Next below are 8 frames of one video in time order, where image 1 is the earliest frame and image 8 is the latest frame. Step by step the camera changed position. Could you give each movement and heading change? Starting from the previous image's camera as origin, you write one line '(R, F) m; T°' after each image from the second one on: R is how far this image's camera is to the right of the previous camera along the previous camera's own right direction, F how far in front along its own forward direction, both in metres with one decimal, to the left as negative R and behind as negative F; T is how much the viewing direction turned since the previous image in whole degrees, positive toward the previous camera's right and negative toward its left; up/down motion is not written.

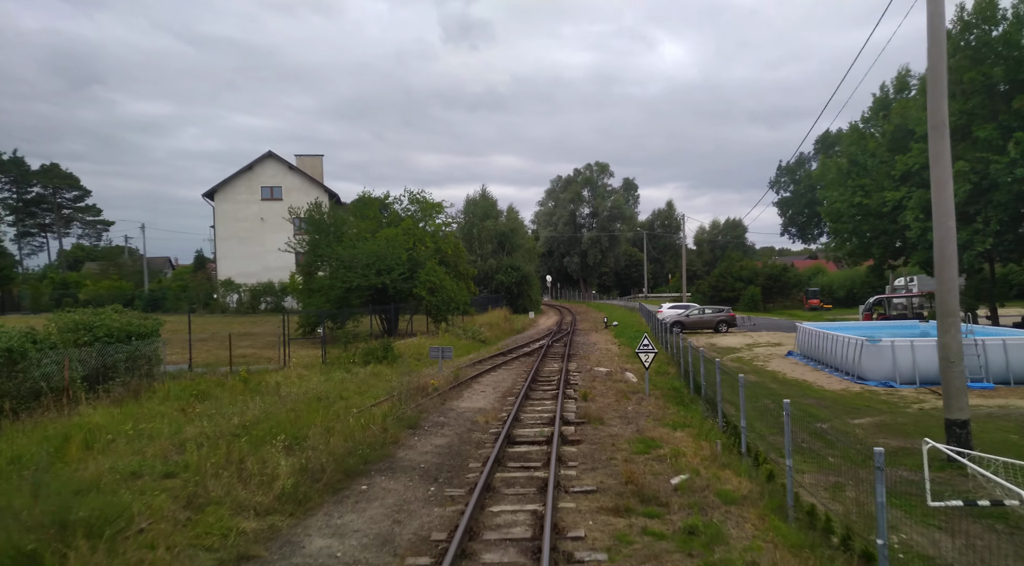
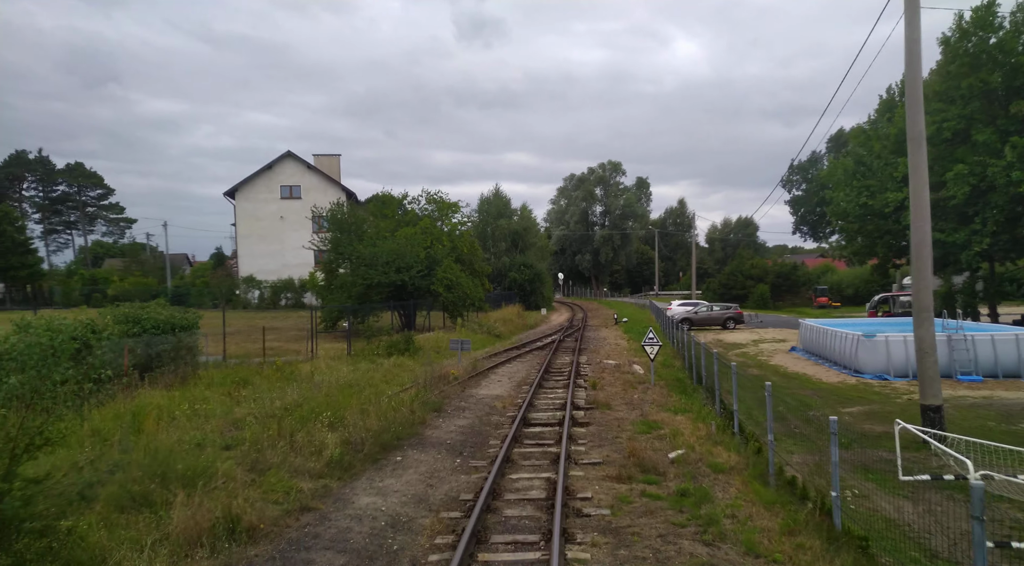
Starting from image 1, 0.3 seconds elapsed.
(-0.1, -1.1) m; -1°
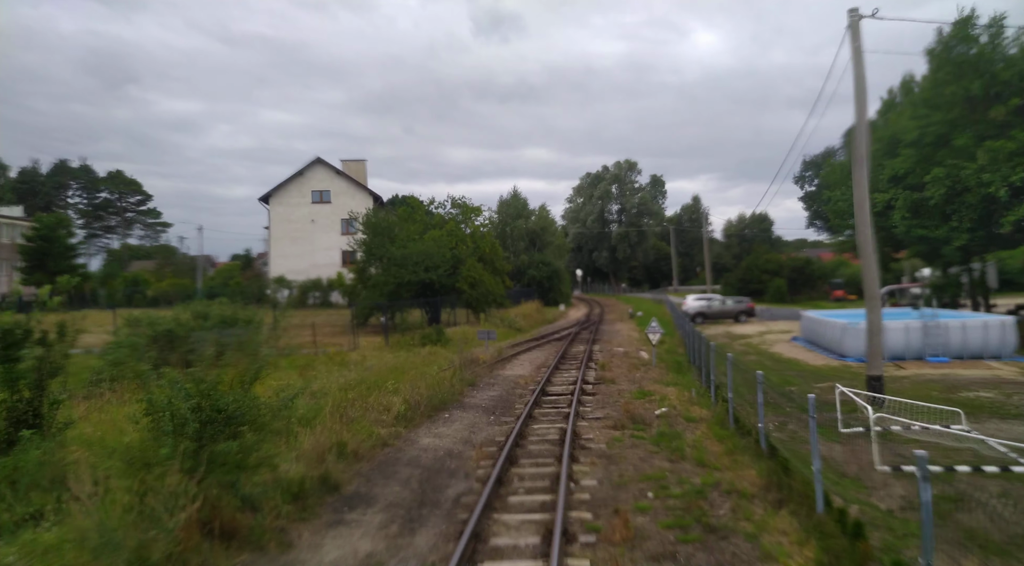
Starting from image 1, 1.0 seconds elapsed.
(0.0, -2.5) m; -2°
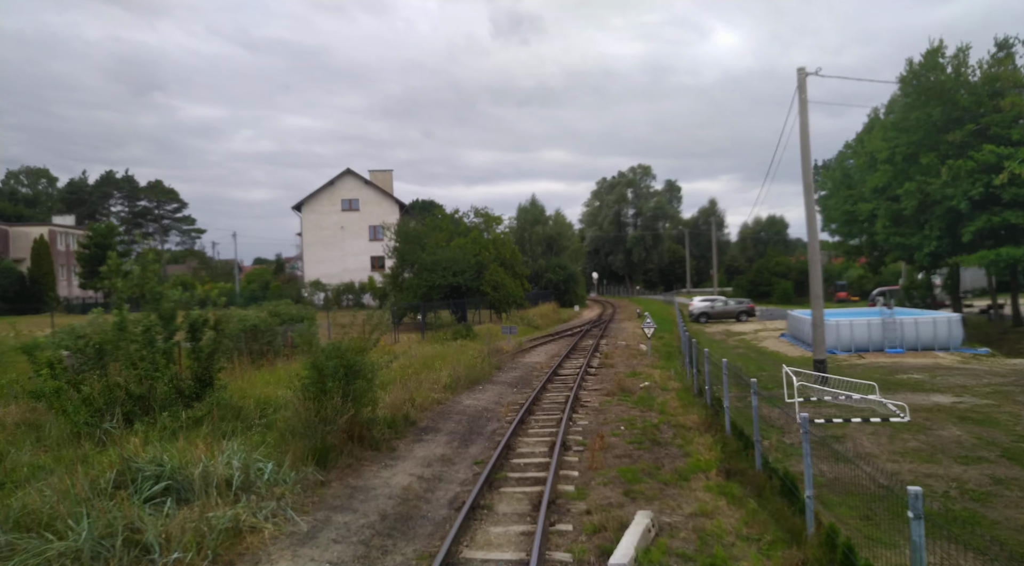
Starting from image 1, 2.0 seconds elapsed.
(0.0, -3.6) m; -2°
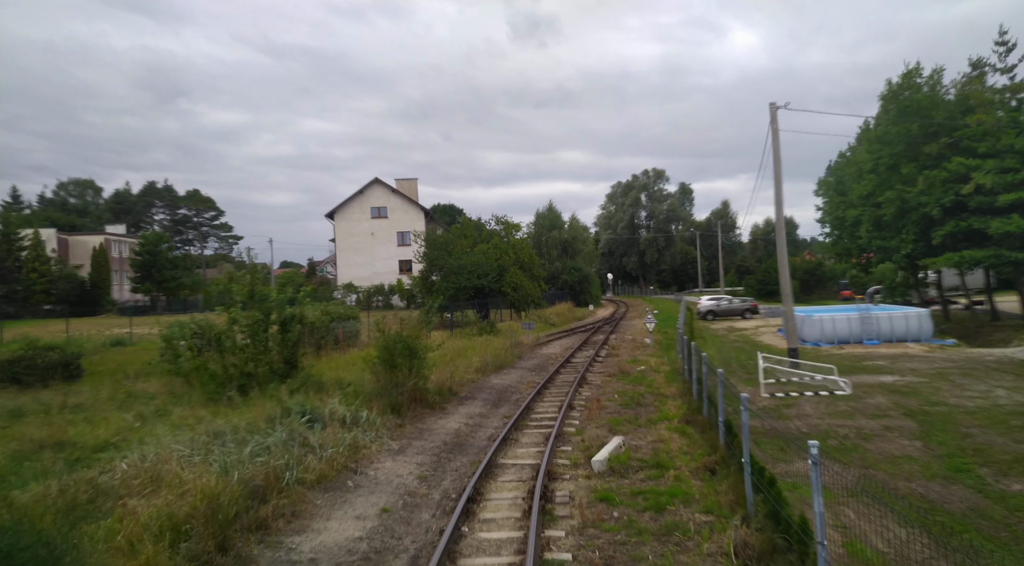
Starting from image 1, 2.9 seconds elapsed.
(0.0, -3.4) m; -2°
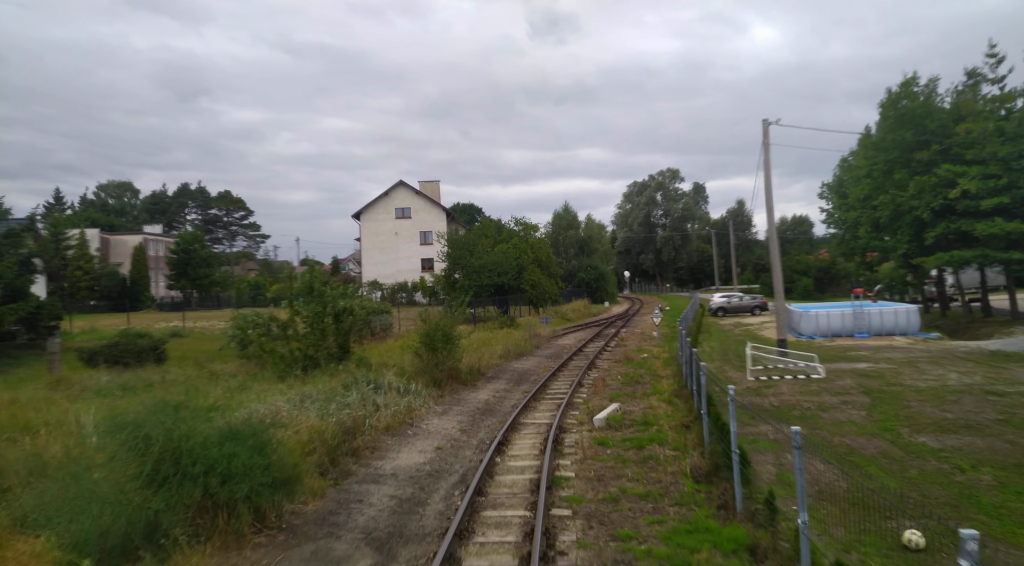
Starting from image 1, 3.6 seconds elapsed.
(0.0, -2.5) m; -2°
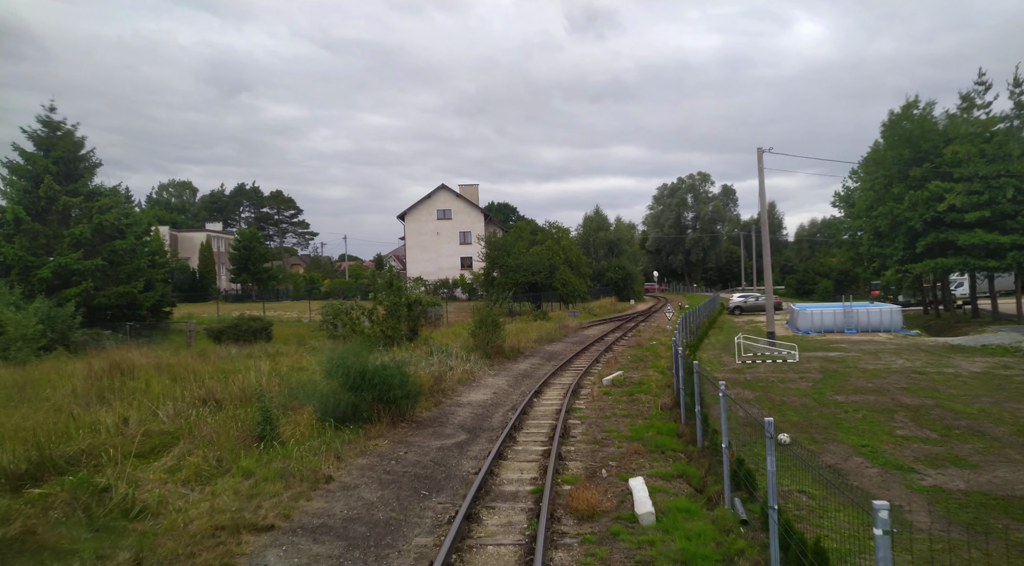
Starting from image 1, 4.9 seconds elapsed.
(0.0, -4.6) m; -3°
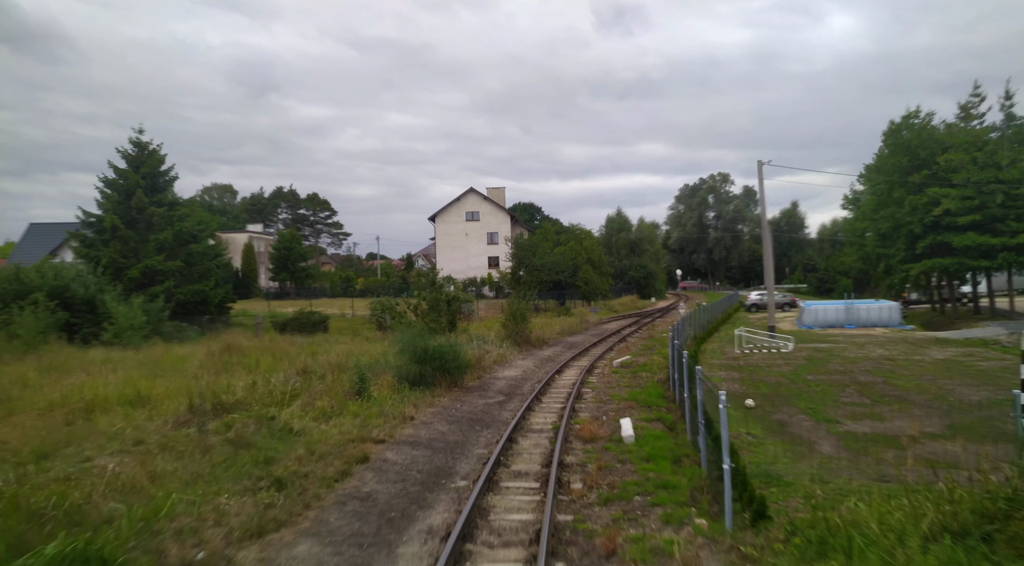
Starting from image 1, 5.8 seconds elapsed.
(0.0, -3.3) m; -2°
